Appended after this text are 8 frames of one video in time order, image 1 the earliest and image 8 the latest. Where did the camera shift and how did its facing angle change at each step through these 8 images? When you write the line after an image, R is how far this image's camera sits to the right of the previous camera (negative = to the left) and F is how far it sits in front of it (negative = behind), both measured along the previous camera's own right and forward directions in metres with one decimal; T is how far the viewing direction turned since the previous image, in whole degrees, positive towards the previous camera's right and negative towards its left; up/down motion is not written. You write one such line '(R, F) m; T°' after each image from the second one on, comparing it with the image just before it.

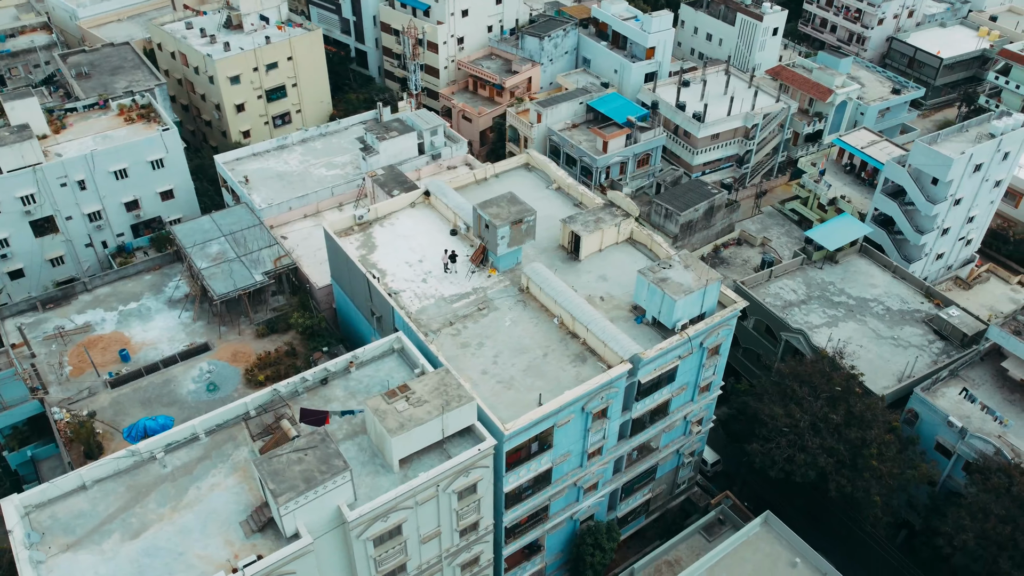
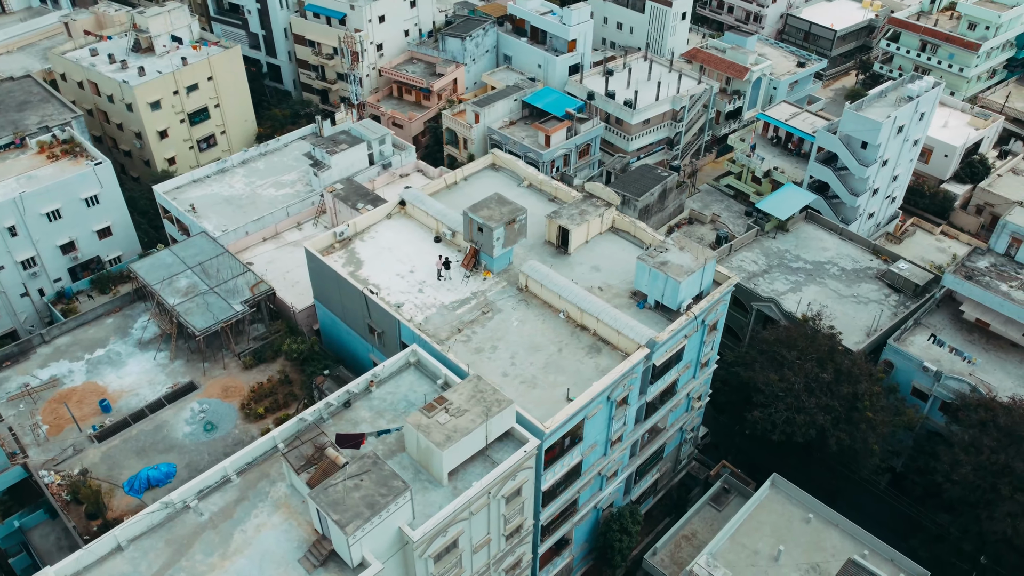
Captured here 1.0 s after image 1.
(-4.6, +0.3) m; +7°
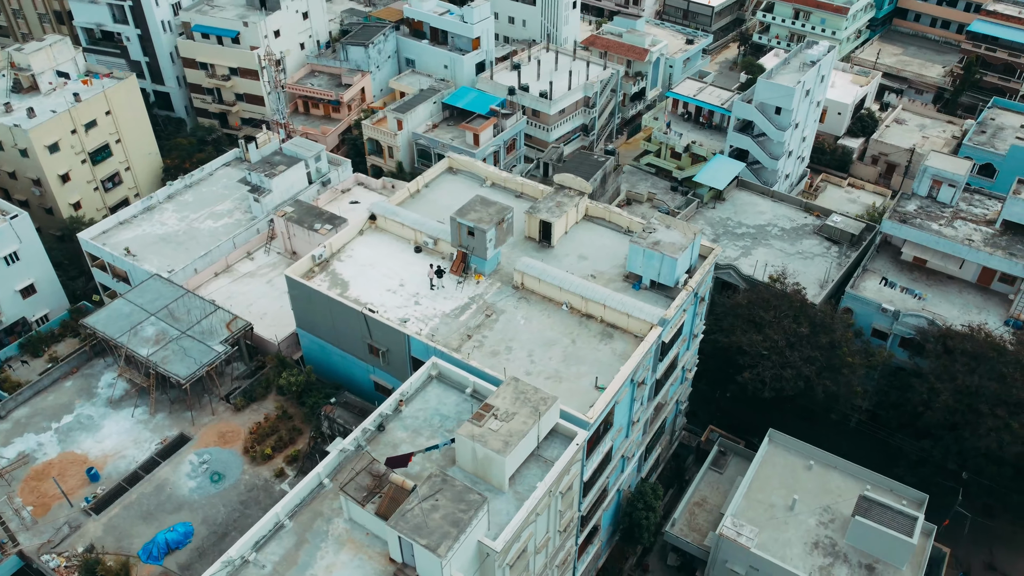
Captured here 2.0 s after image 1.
(-5.4, +0.5) m; +9°
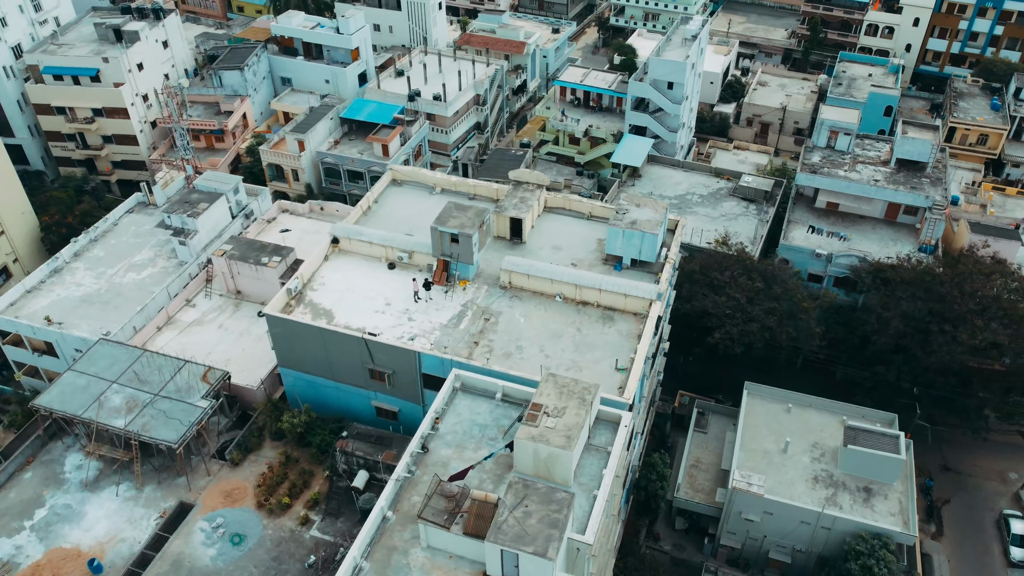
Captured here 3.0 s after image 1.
(-6.3, +0.7) m; +11°
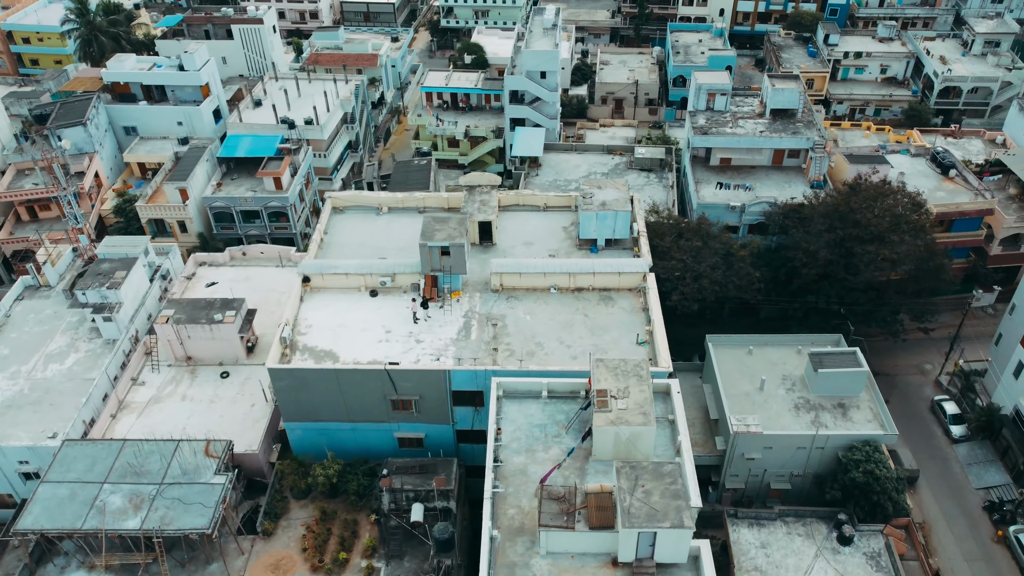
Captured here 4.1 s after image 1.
(-8.0, +0.9) m; +13°
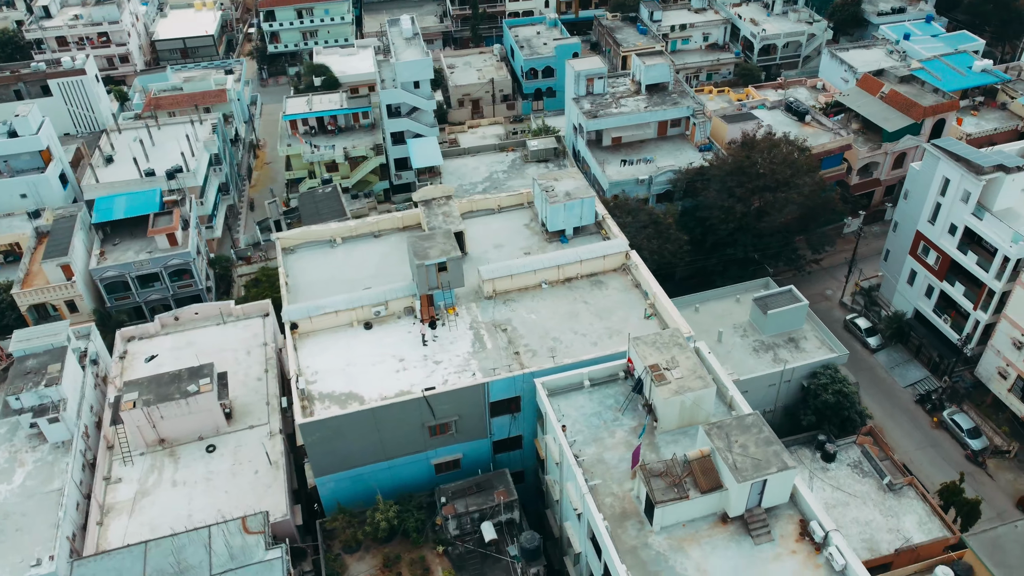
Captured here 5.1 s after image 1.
(-8.1, +0.9) m; +13°
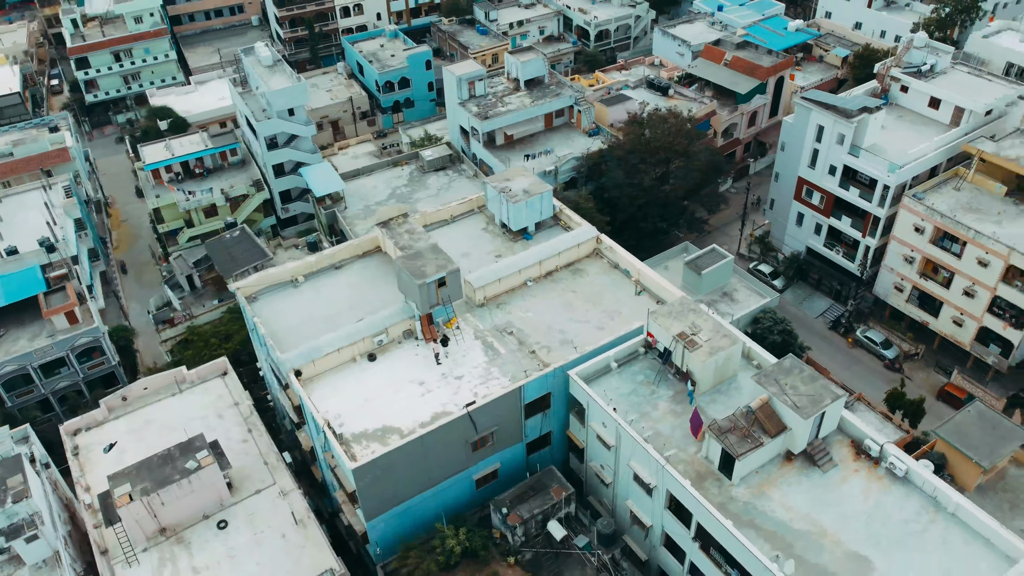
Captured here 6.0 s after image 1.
(-7.8, +0.7) m; +13°
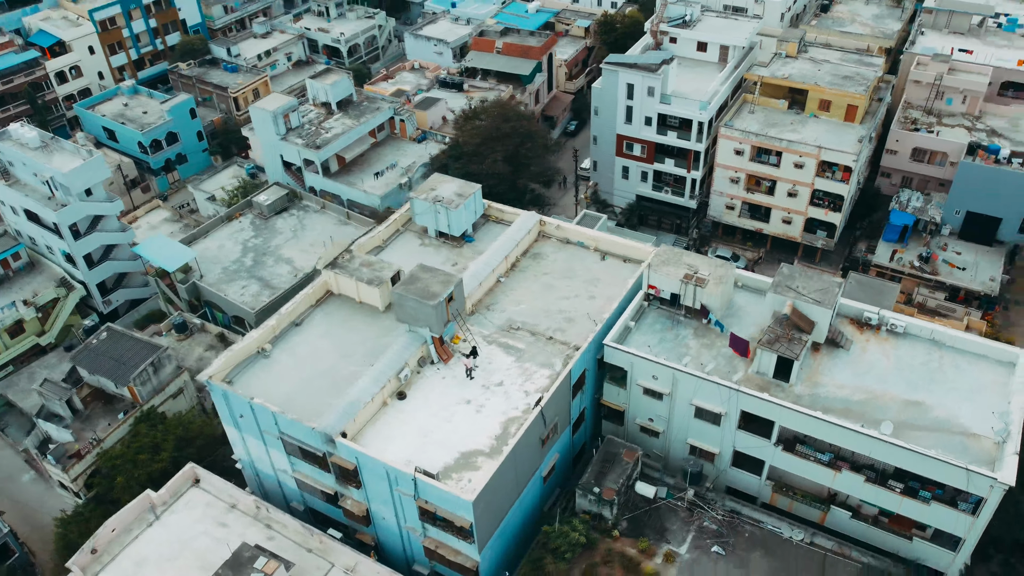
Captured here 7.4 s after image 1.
(-11.9, +2.1) m; +20°
